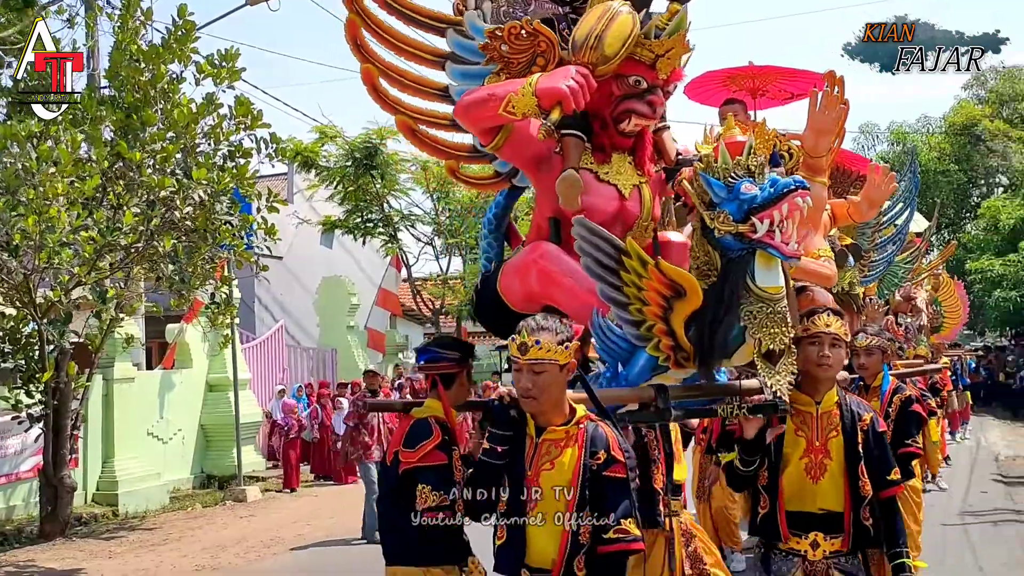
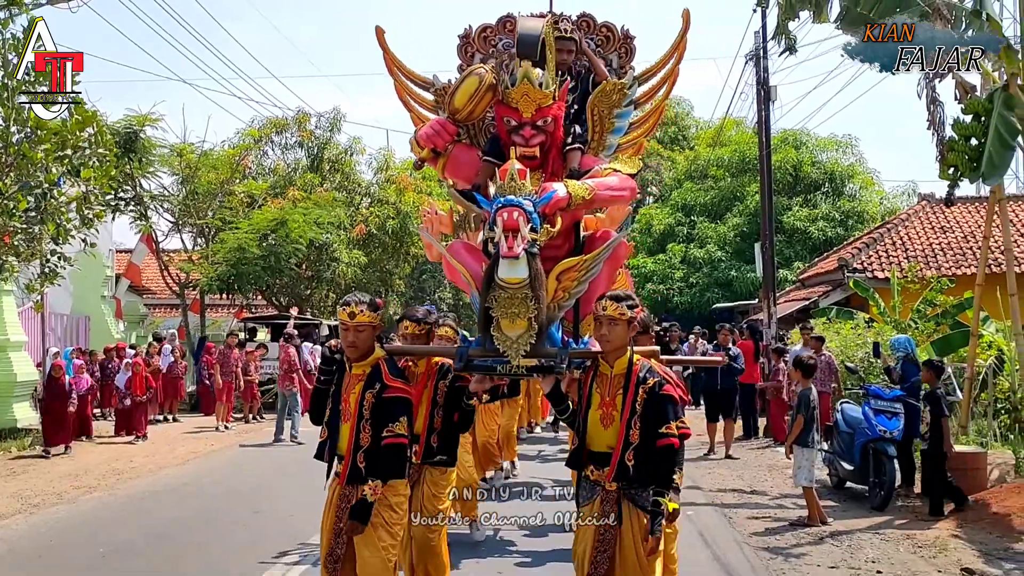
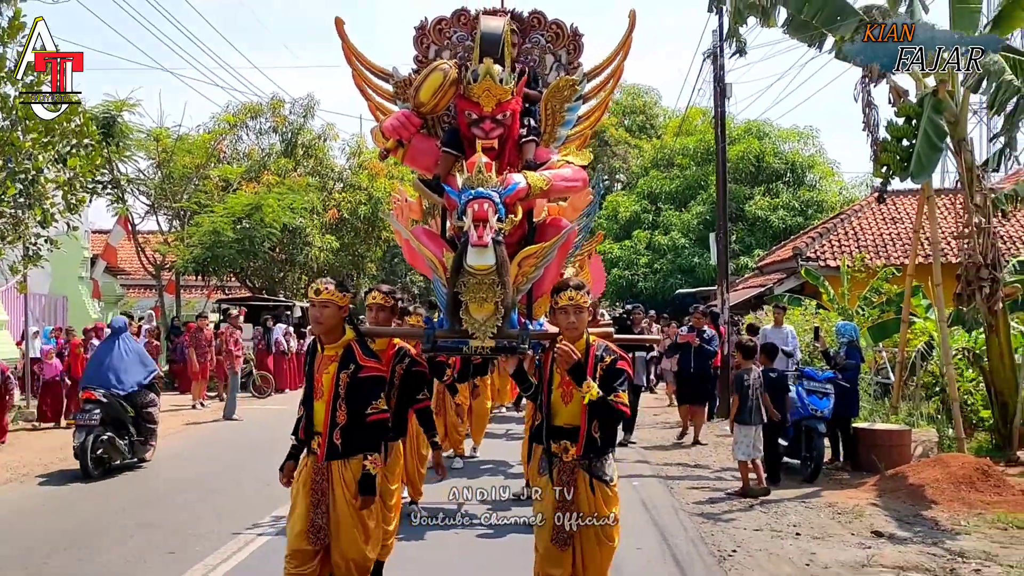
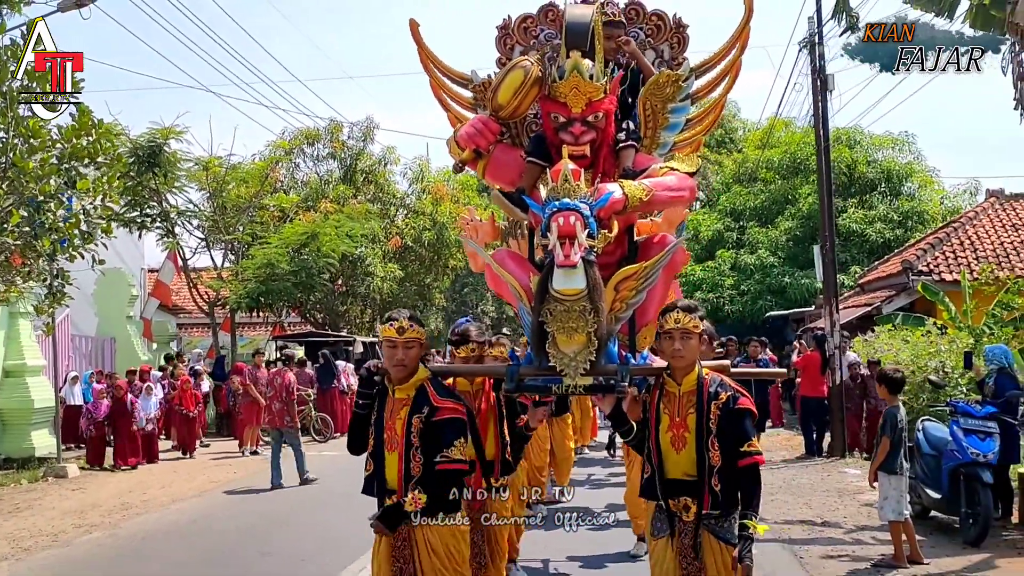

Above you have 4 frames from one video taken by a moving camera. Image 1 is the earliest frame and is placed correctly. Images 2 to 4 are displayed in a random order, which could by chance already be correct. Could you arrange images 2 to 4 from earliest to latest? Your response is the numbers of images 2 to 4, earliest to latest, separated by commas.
4, 2, 3
